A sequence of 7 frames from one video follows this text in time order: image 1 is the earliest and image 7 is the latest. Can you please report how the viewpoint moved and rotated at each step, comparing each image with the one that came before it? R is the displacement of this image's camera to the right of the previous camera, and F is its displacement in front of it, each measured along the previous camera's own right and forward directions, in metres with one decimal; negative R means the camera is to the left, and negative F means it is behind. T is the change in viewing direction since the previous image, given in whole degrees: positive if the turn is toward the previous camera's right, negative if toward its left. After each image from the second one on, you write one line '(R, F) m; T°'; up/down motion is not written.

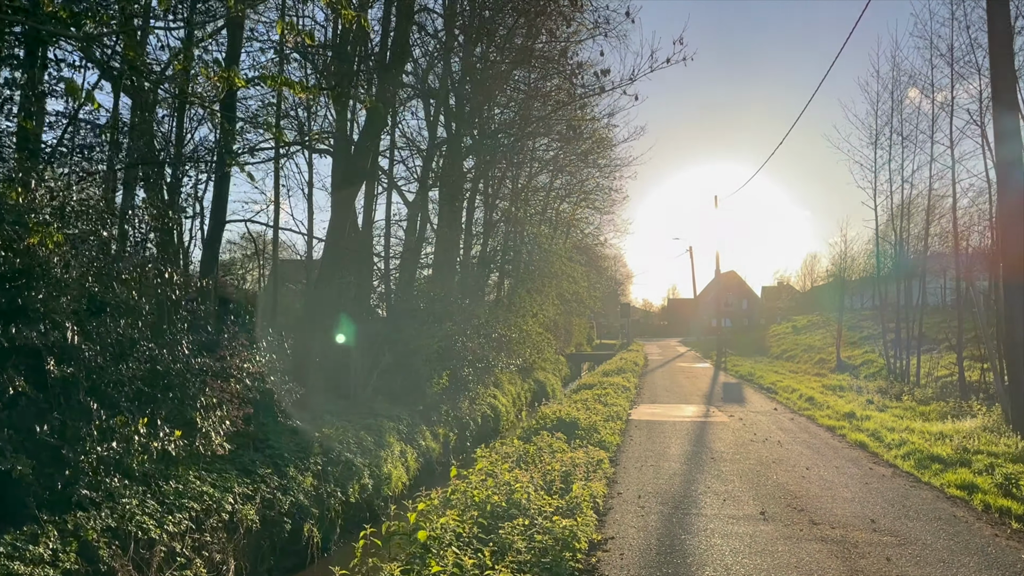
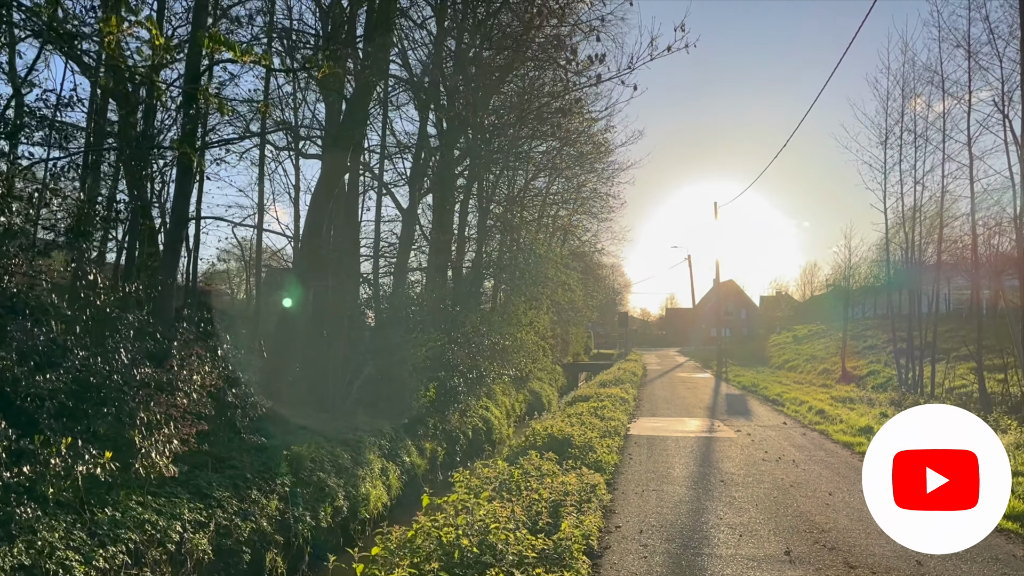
(+0.1, +0.8) m; 0°
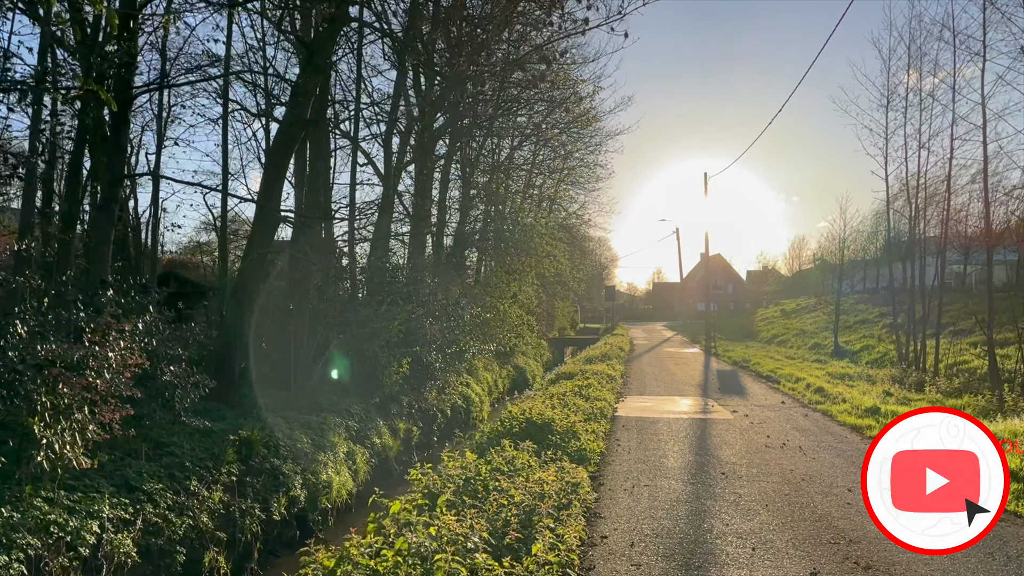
(+0.1, +0.9) m; +1°
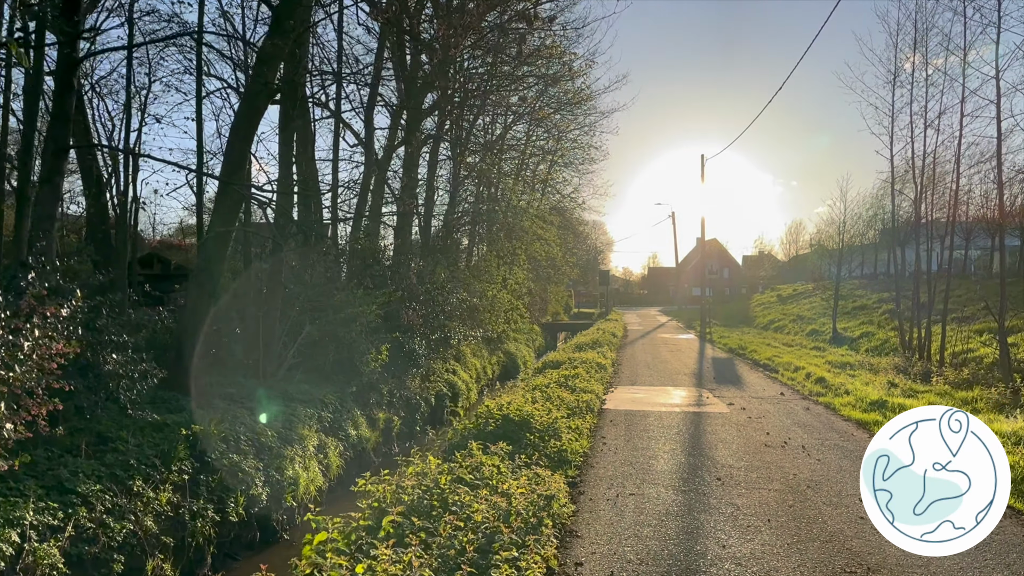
(+0.2, +0.6) m; 0°
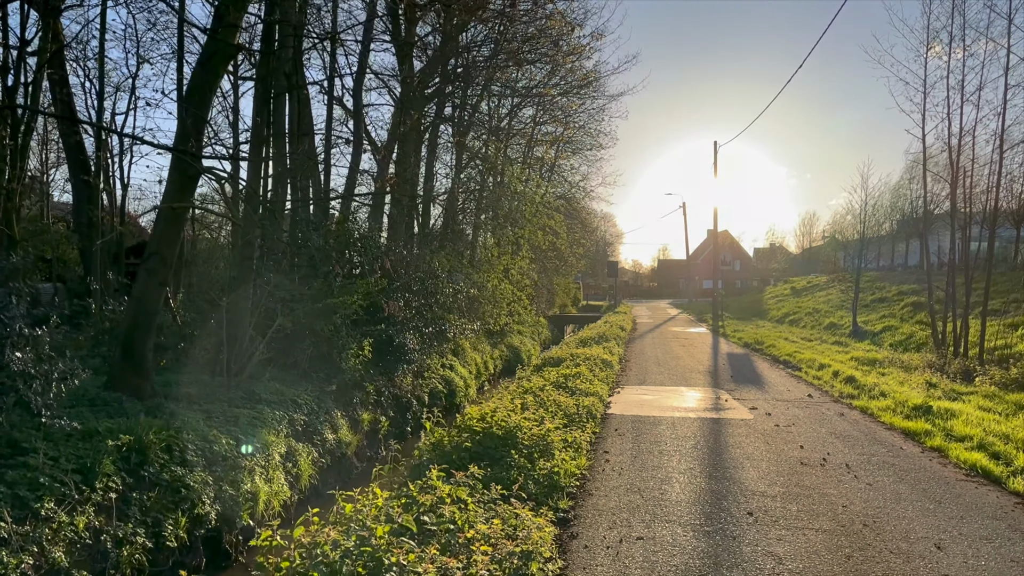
(+0.2, +1.0) m; -1°
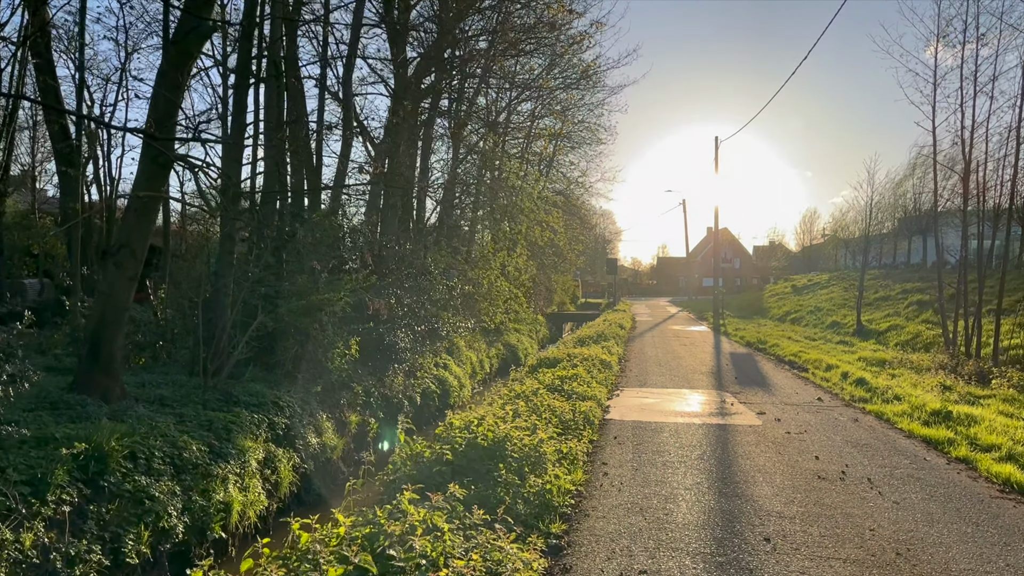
(+0.1, +0.5) m; 0°
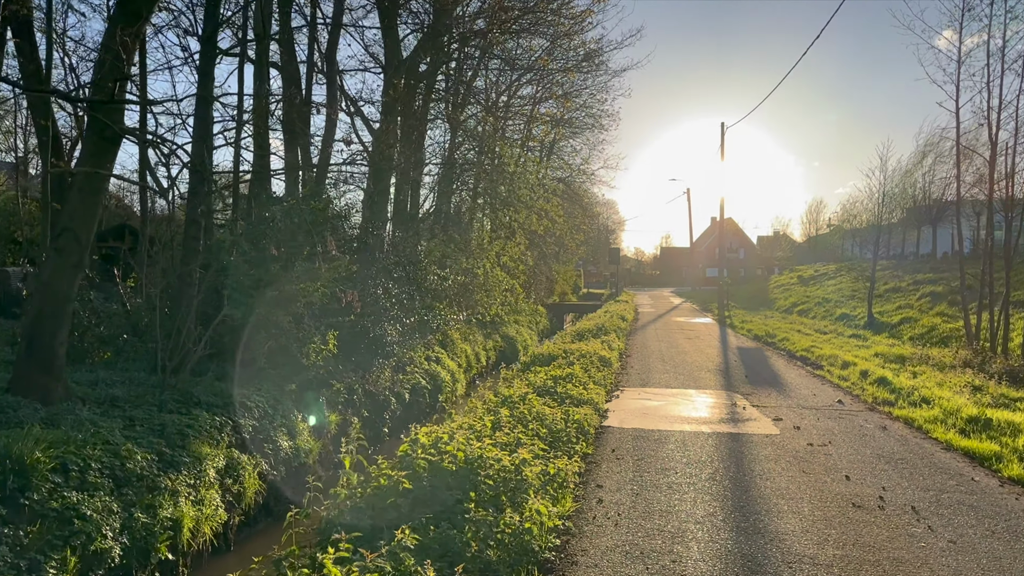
(+0.1, +0.7) m; 0°
